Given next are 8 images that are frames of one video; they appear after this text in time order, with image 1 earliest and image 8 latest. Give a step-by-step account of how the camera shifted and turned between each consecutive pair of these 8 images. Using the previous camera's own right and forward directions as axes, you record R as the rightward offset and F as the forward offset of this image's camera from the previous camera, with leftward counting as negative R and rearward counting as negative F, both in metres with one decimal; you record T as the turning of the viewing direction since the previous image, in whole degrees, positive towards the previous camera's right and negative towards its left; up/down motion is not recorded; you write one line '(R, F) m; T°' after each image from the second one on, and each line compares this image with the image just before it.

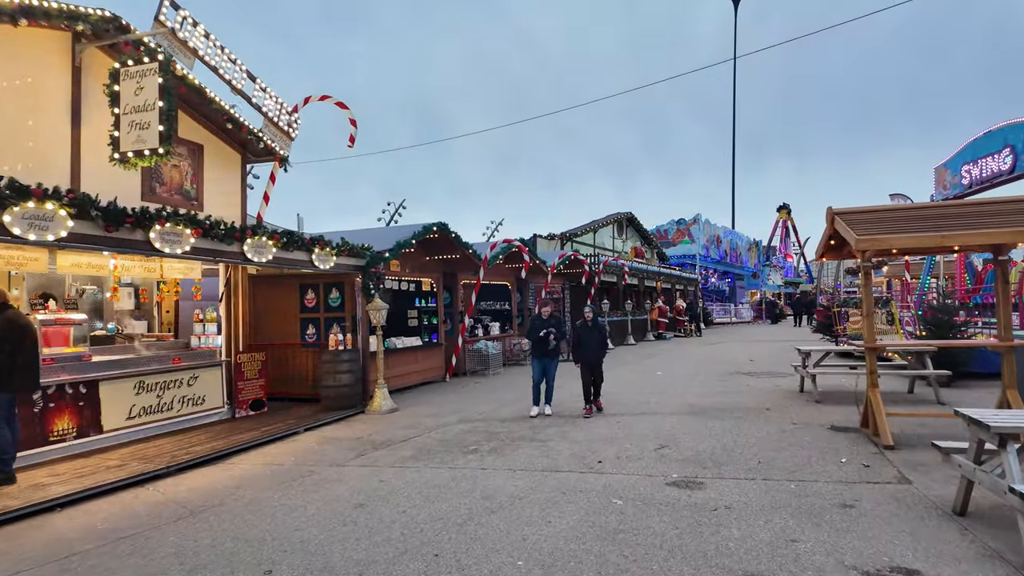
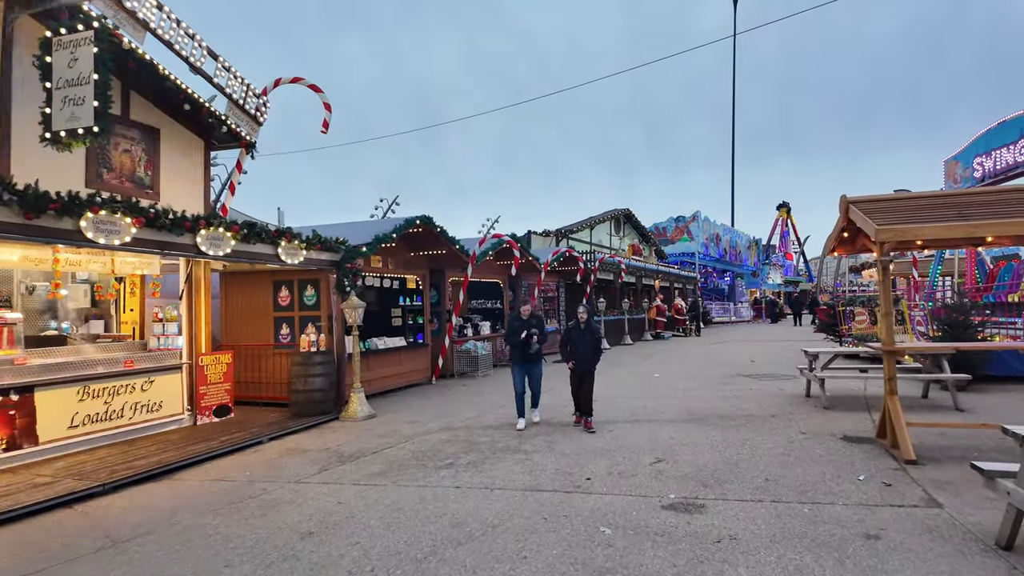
(+0.2, +0.7) m; 0°
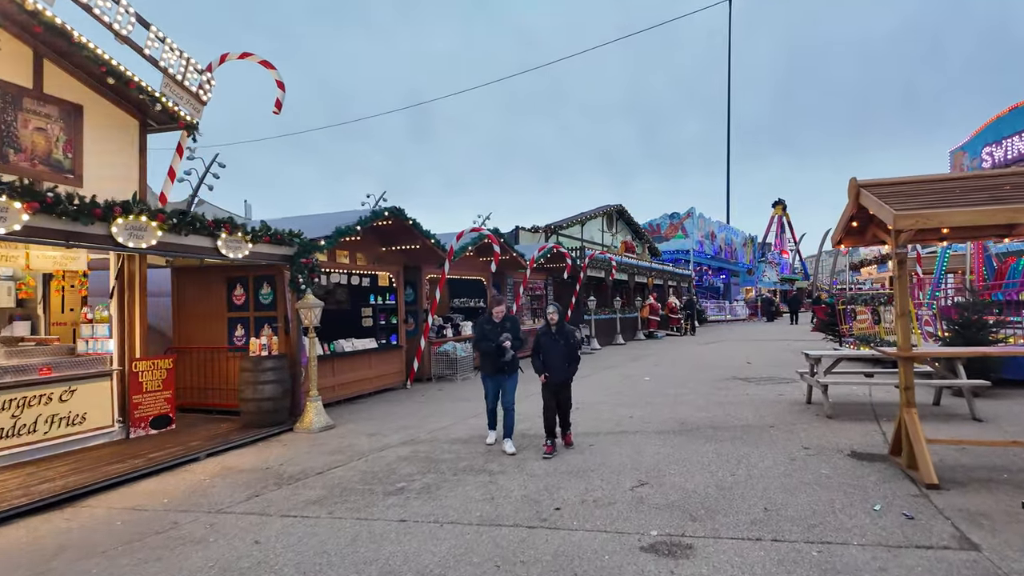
(+0.3, +0.8) m; 0°
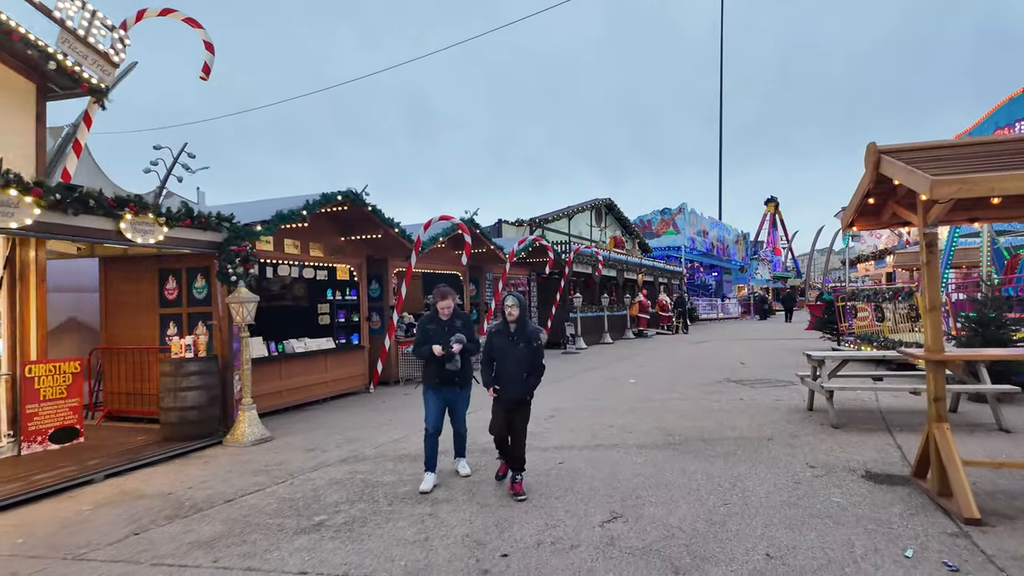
(+0.4, +1.0) m; +1°
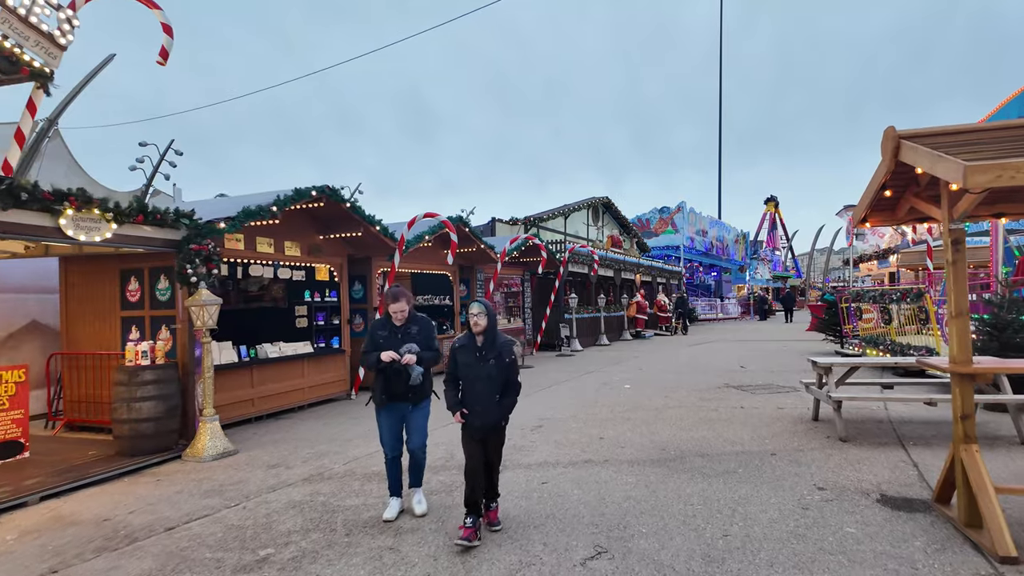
(+0.2, +0.5) m; 0°
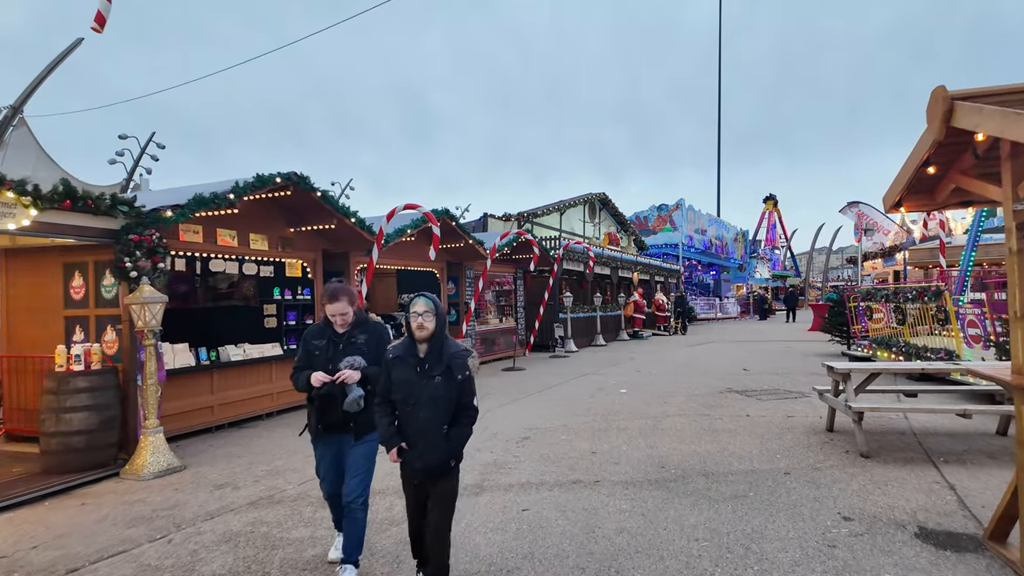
(+0.2, +0.7) m; 0°
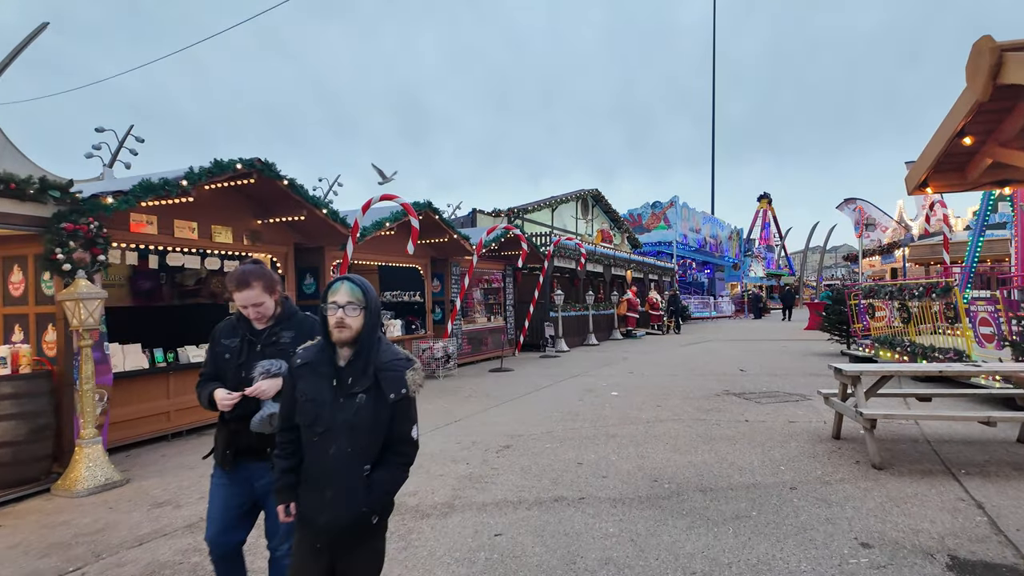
(+0.2, +0.5) m; +1°
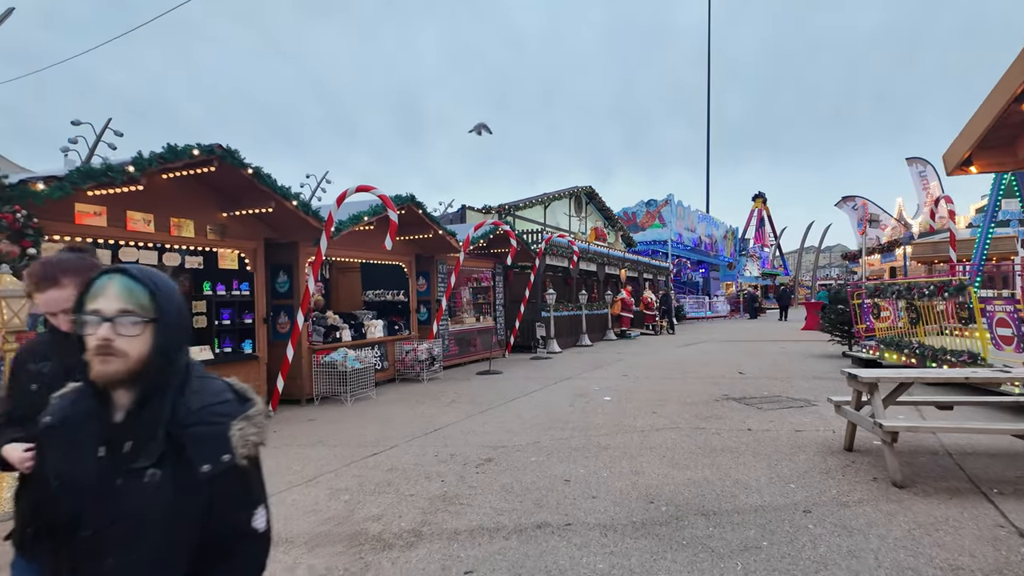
(+0.1, +0.5) m; +1°
